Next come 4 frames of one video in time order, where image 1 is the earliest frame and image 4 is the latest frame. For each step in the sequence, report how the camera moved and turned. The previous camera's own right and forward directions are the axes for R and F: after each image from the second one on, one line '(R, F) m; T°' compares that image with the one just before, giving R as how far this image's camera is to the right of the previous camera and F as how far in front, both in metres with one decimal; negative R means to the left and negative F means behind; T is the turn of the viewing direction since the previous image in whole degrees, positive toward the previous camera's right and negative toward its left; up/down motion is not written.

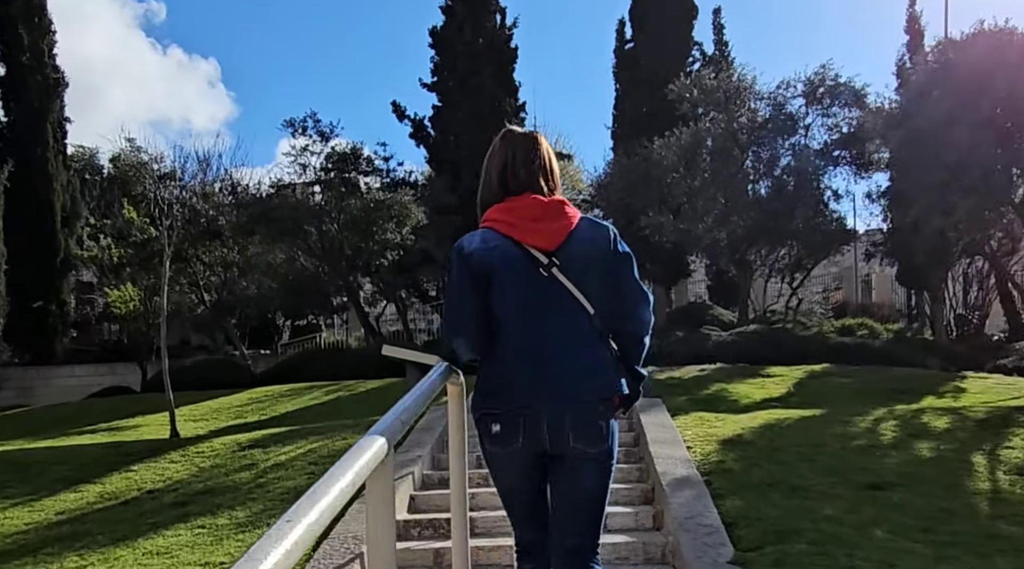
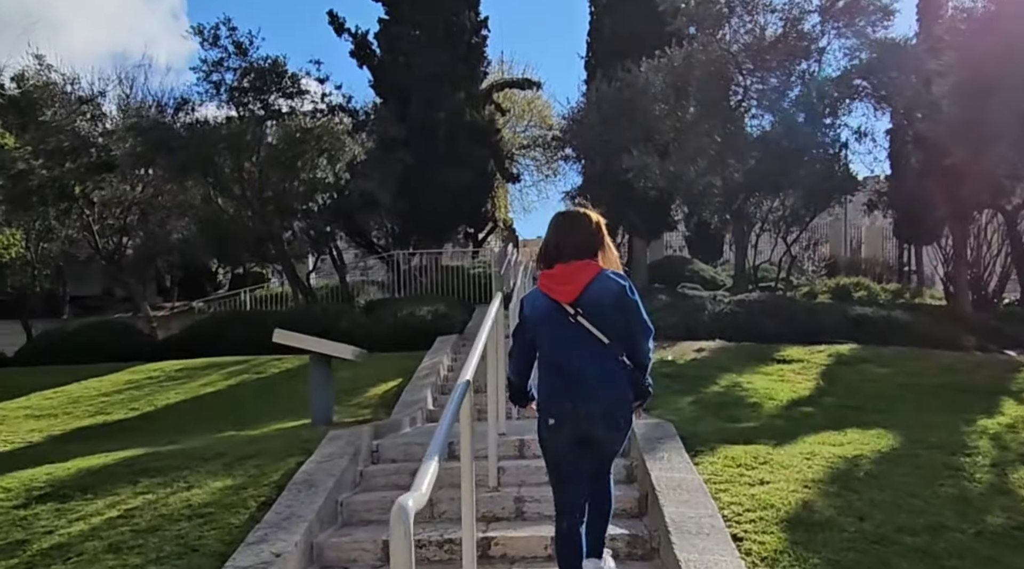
(+0.2, +2.7) m; +2°
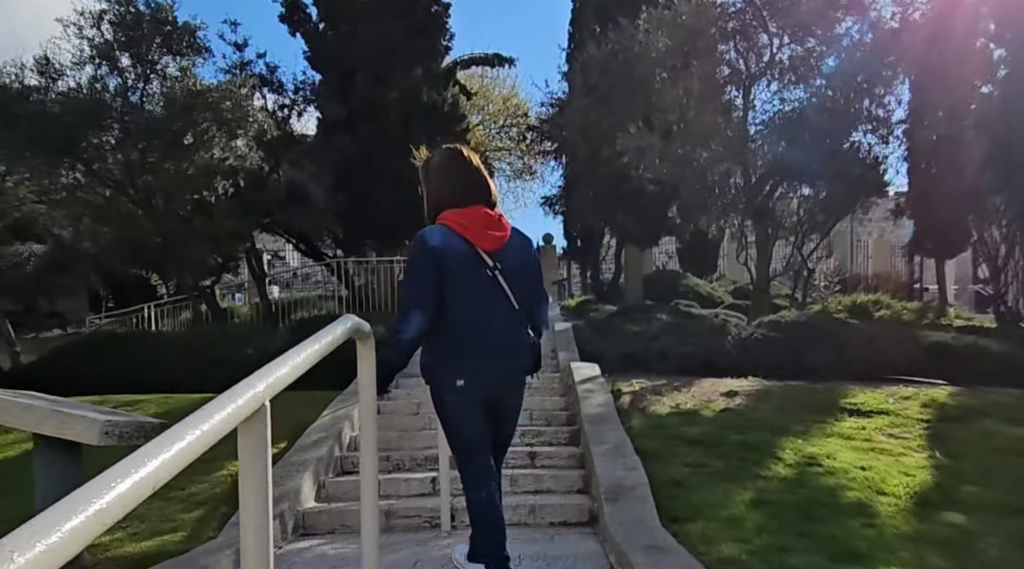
(+0.3, +3.2) m; +1°
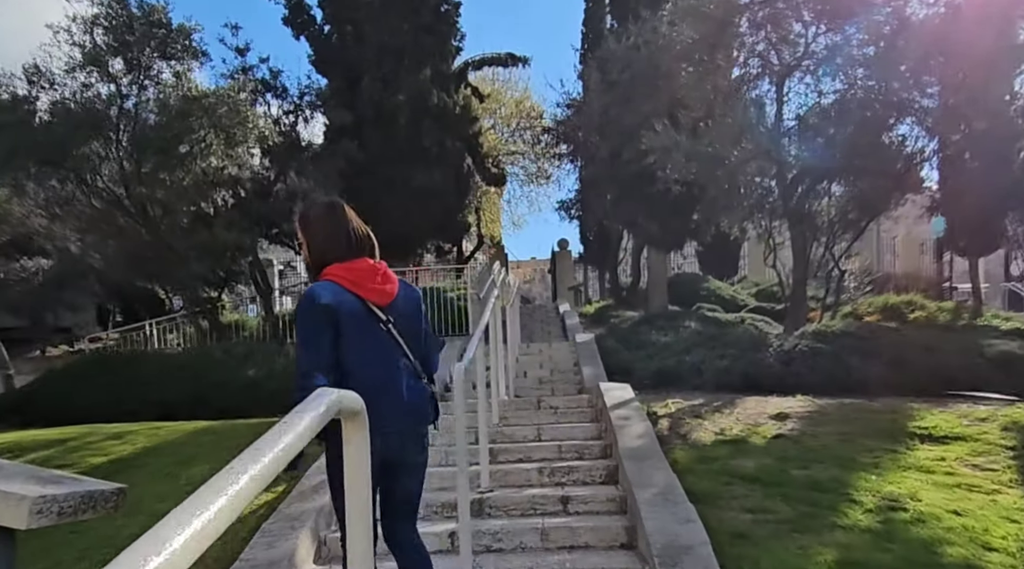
(-0.1, +0.7) m; -1°
